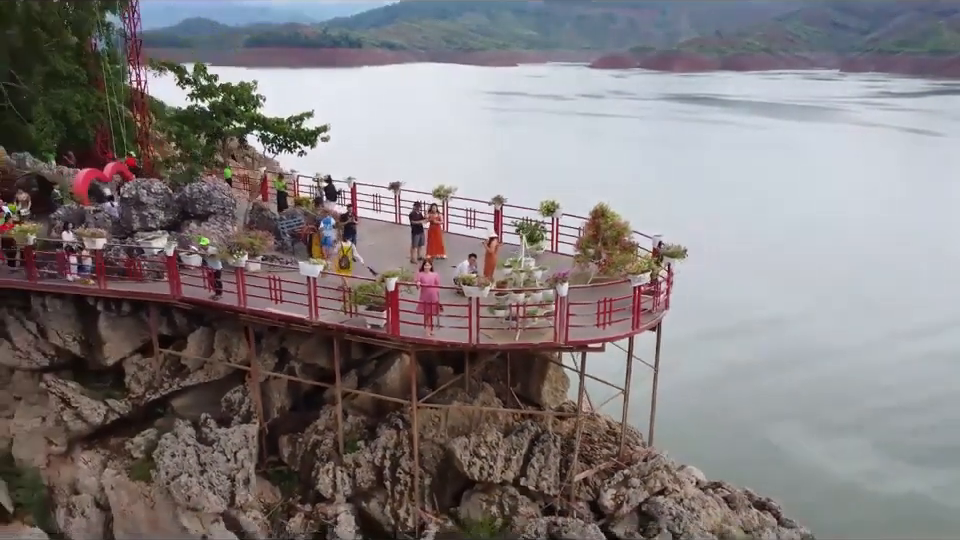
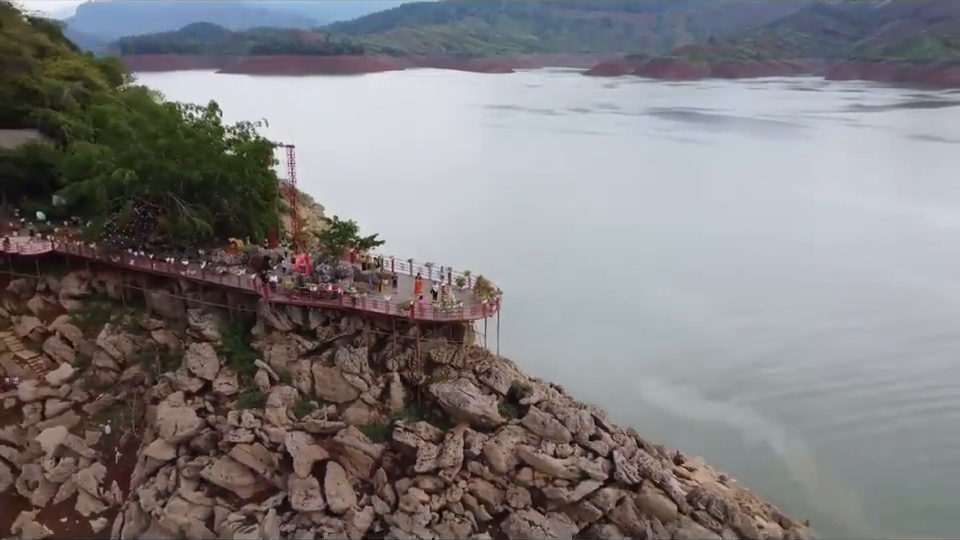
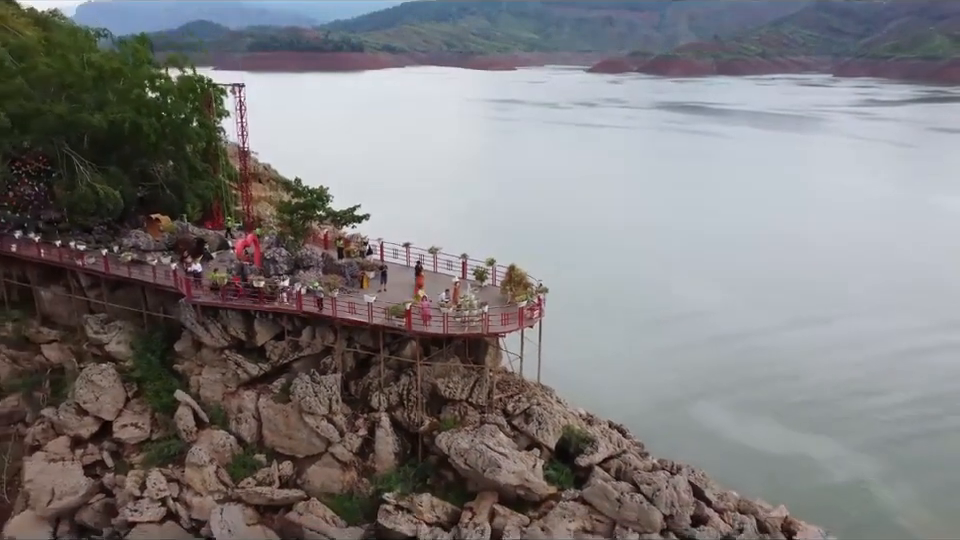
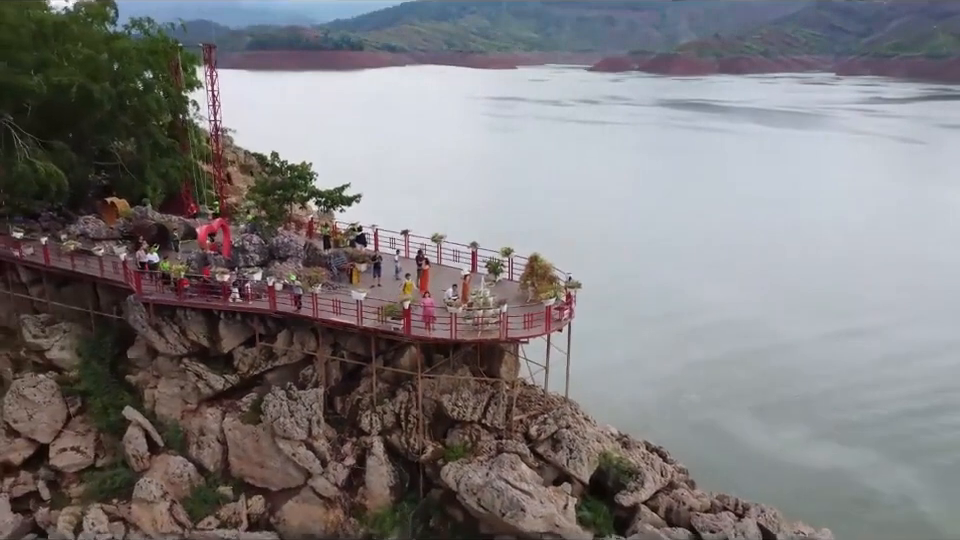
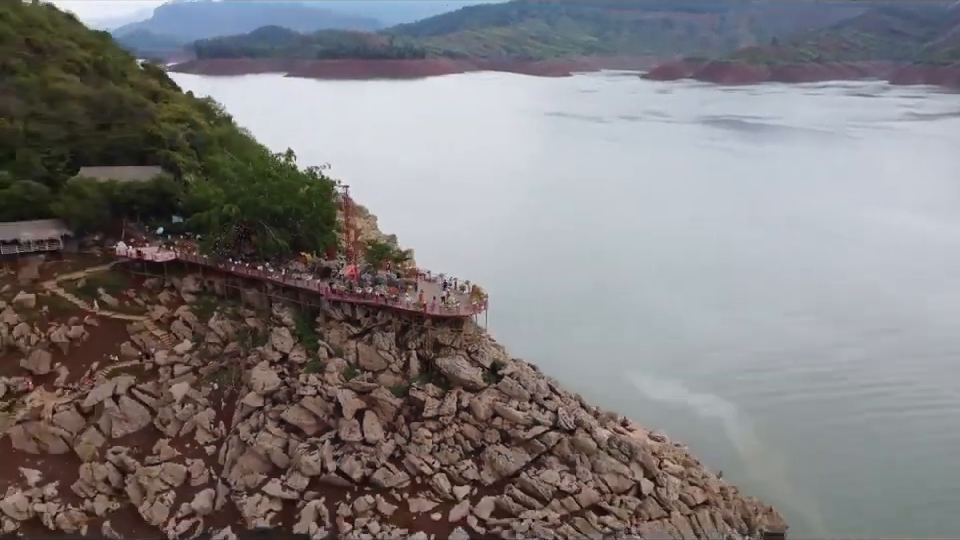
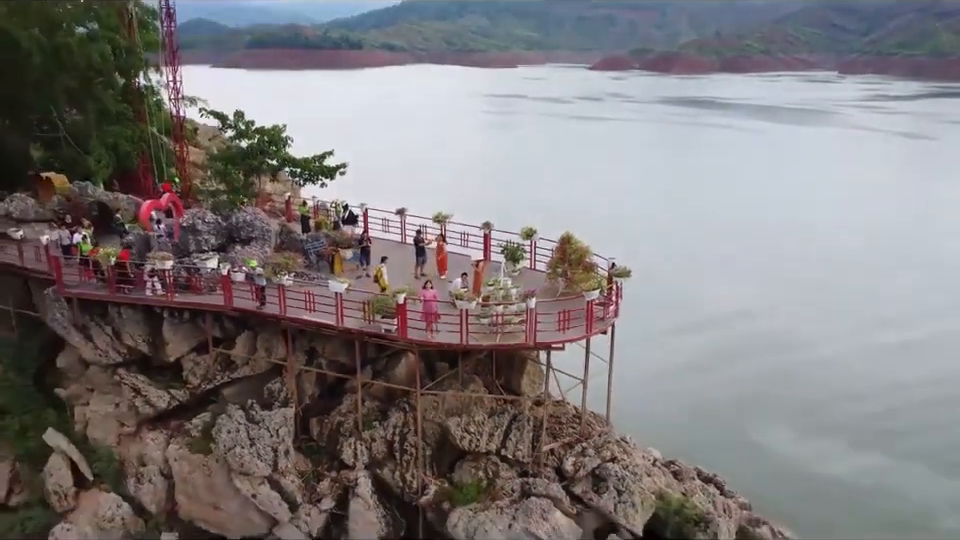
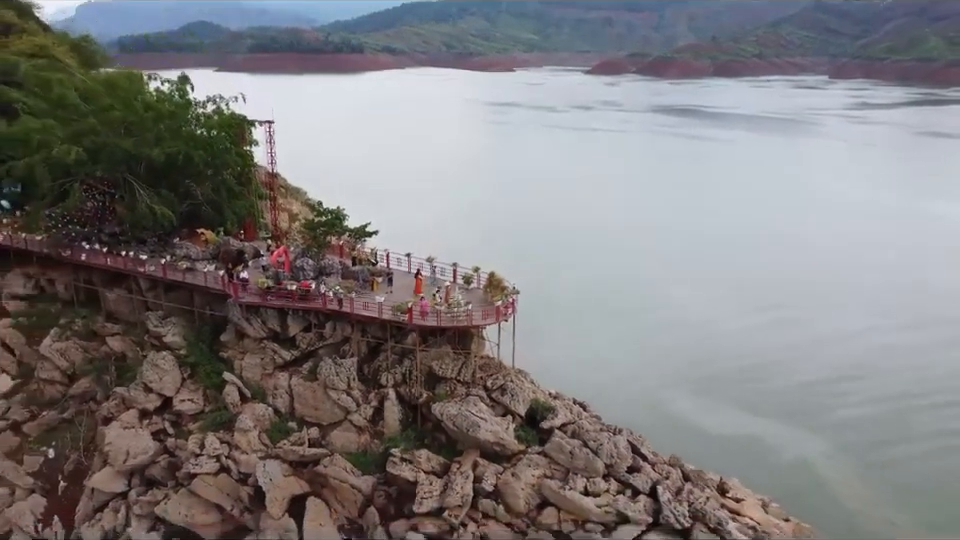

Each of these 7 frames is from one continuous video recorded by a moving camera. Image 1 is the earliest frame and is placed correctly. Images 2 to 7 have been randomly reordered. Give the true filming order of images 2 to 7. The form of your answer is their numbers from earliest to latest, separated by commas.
6, 4, 3, 7, 2, 5
